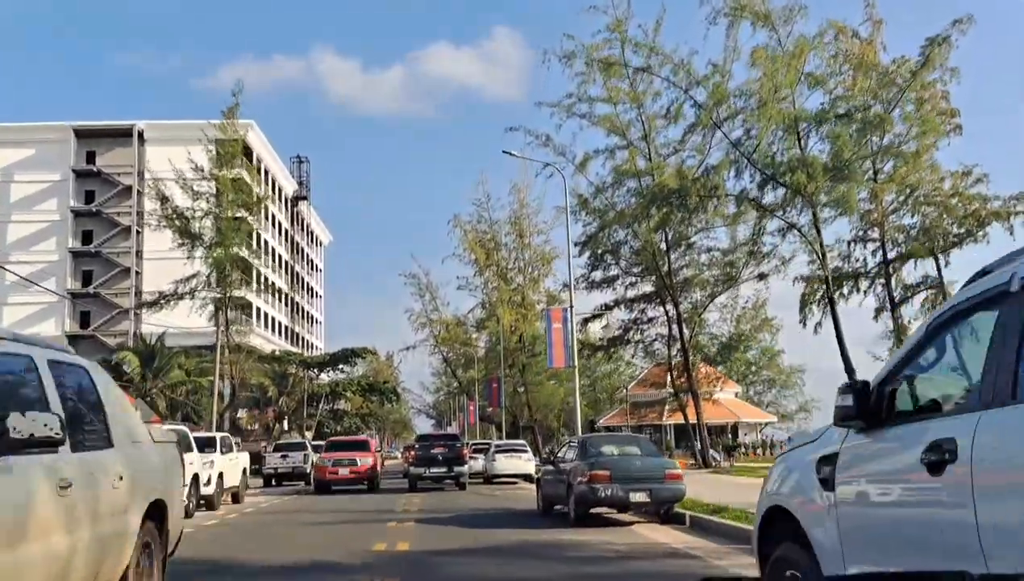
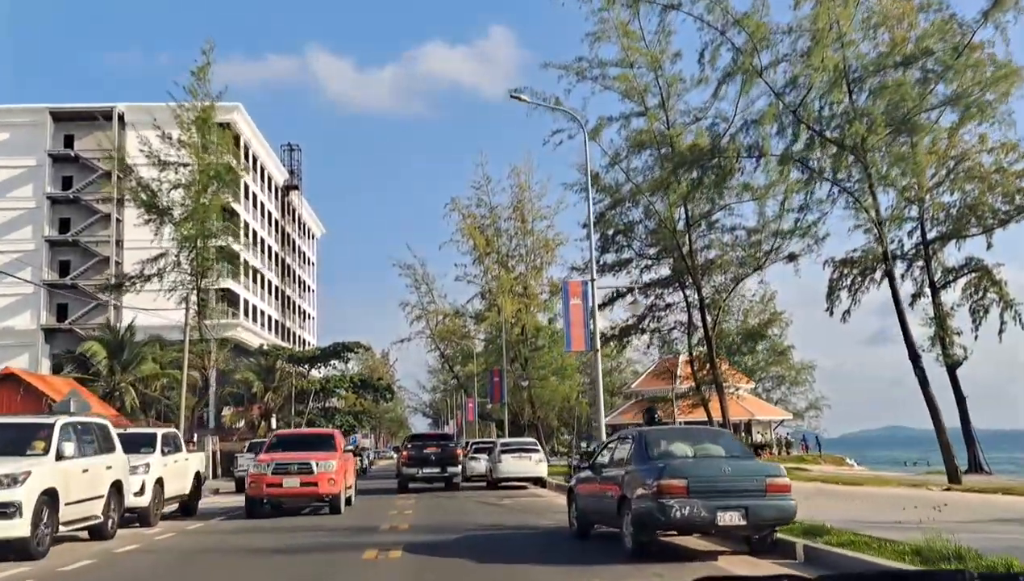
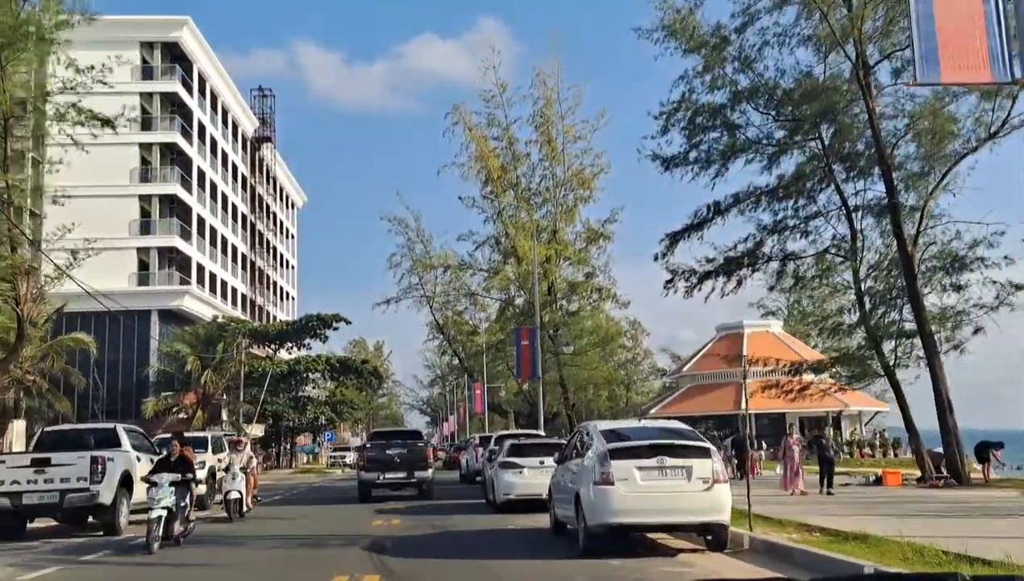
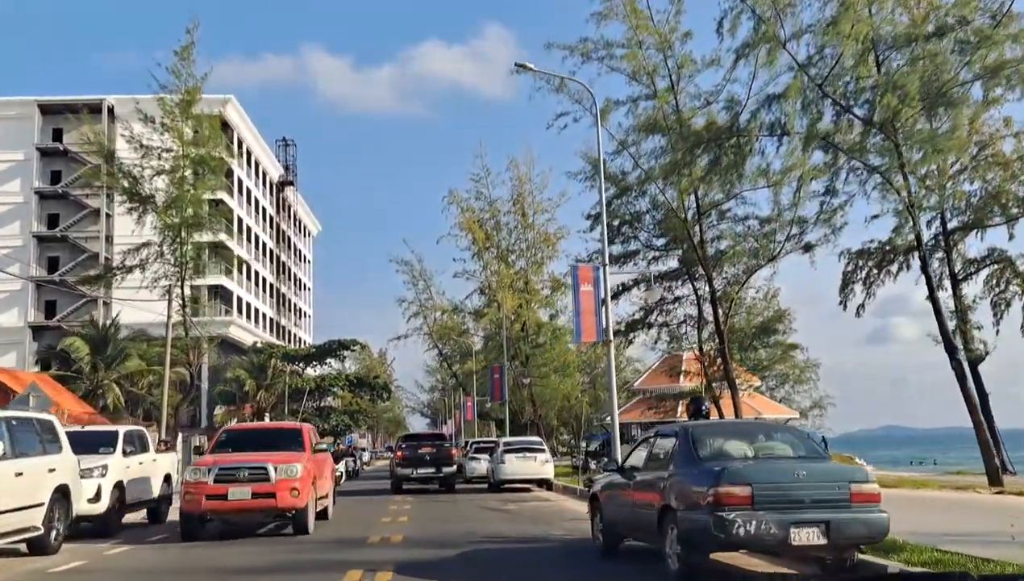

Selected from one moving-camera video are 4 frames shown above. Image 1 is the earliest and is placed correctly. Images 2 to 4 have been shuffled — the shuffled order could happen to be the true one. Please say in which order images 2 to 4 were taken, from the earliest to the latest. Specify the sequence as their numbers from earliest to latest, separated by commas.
2, 4, 3
